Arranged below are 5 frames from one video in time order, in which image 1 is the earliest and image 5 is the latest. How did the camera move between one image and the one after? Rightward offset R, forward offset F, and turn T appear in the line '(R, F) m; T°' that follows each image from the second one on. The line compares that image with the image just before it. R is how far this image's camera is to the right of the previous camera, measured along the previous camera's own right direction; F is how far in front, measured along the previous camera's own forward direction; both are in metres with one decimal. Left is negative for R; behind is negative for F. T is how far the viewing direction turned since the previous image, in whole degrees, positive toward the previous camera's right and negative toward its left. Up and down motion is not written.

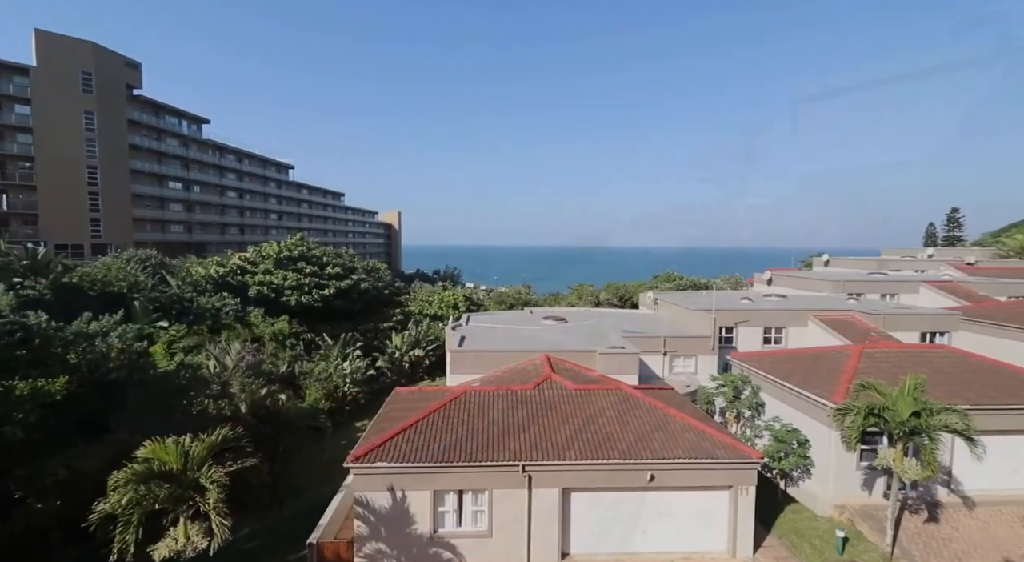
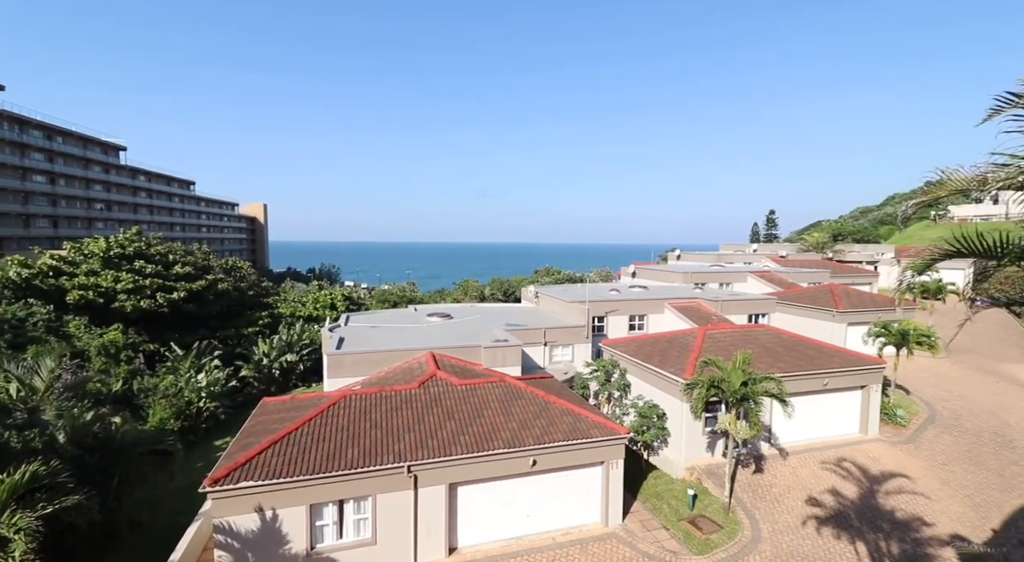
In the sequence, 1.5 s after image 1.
(-1.1, -0.2) m; +17°
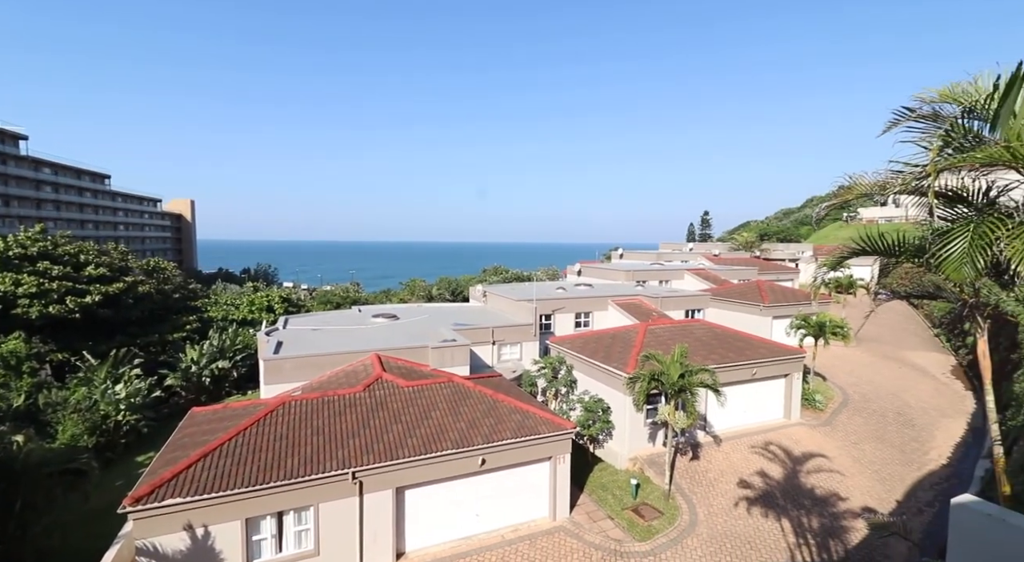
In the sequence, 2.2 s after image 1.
(-0.5, 0.0) m; +8°
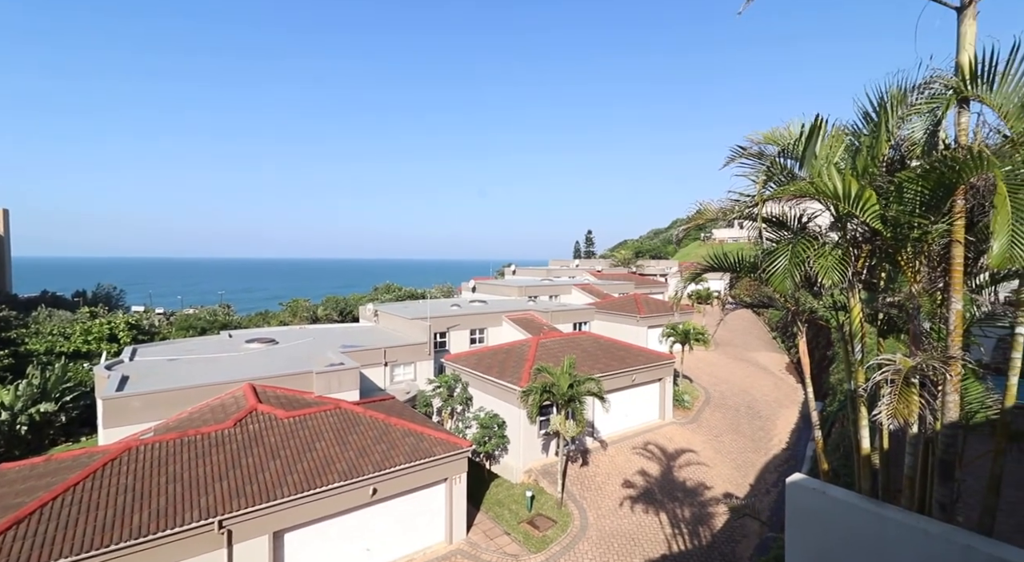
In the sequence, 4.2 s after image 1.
(-1.0, +0.2) m; +15°
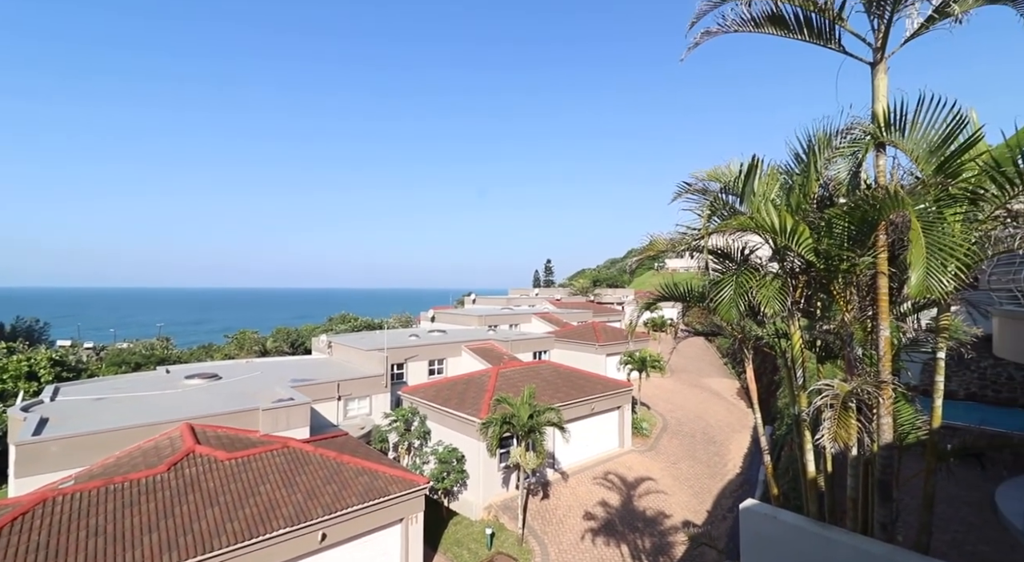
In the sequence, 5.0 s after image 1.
(-0.3, +0.1) m; +6°
